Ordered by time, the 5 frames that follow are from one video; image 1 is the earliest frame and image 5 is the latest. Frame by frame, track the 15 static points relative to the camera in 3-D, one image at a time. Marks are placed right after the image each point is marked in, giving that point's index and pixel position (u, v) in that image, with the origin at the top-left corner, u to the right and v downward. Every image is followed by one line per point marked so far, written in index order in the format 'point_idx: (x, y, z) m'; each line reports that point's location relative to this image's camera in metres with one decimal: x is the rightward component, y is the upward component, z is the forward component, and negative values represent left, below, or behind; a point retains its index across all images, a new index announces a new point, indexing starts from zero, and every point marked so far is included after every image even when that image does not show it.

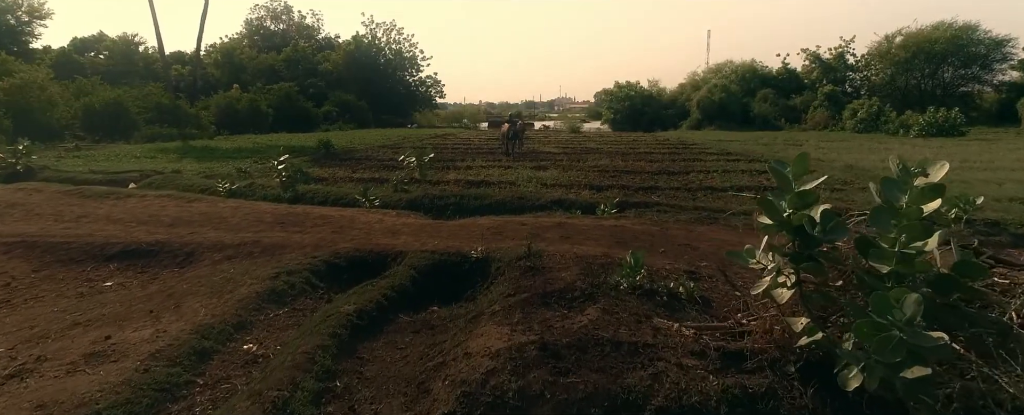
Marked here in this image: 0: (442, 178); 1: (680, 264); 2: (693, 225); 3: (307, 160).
0: (-1.6, +0.6, +12.9) m
1: (+1.5, -0.5, +5.0) m
2: (+2.0, -0.2, +6.3) m
3: (-6.4, +1.3, +17.5) m
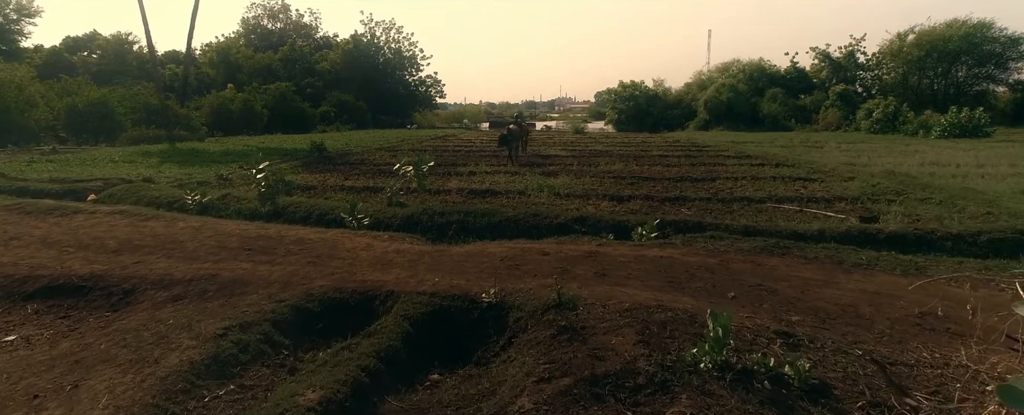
0: (-1.4, +0.4, +11.7) m
1: (+1.7, -0.7, +3.7) m
2: (+2.2, -0.4, +5.0) m
3: (-6.2, +1.1, +16.2) m
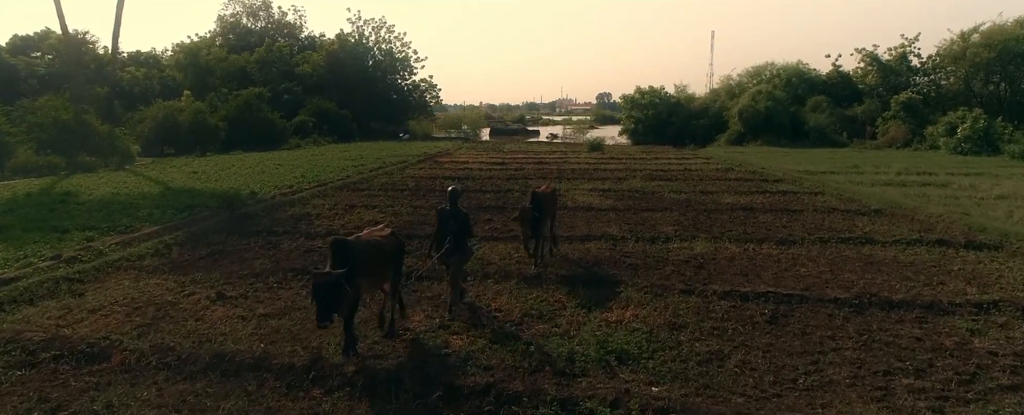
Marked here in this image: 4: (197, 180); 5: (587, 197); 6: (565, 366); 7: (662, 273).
0: (-1.1, -1.4, +5.2) m
1: (+1.9, -2.6, -2.7) m
2: (+2.4, -2.2, -1.5) m
3: (-5.9, -0.7, +9.7) m
4: (-10.6, +0.9, +19.1) m
5: (+2.1, +0.3, +16.0) m
6: (+0.5, -1.5, +5.1) m
7: (+2.3, -1.0, +8.6) m
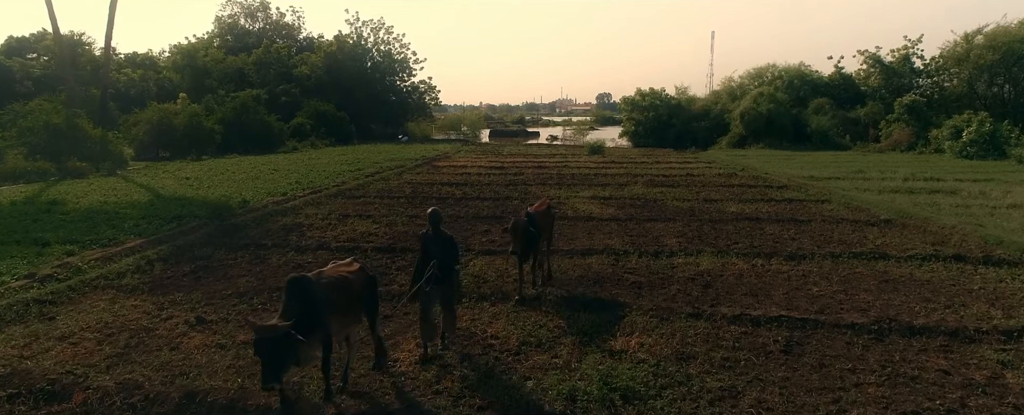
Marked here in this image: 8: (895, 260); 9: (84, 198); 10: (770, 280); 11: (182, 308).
0: (-1.2, -1.7, +4.8) m
1: (+1.9, -2.8, -3.2) m
2: (+2.4, -2.5, -1.9) m
3: (-5.9, -1.0, +9.3) m
4: (-10.7, +0.7, +18.6) m
5: (+2.1, +0.1, +15.6) m
6: (+0.5, -1.7, +4.7) m
7: (+2.2, -1.2, +8.1) m
8: (+6.5, -0.9, +9.7) m
9: (-12.1, +0.3, +16.0) m
10: (+4.0, -1.1, +8.7) m
11: (-4.3, -1.3, +7.4) m
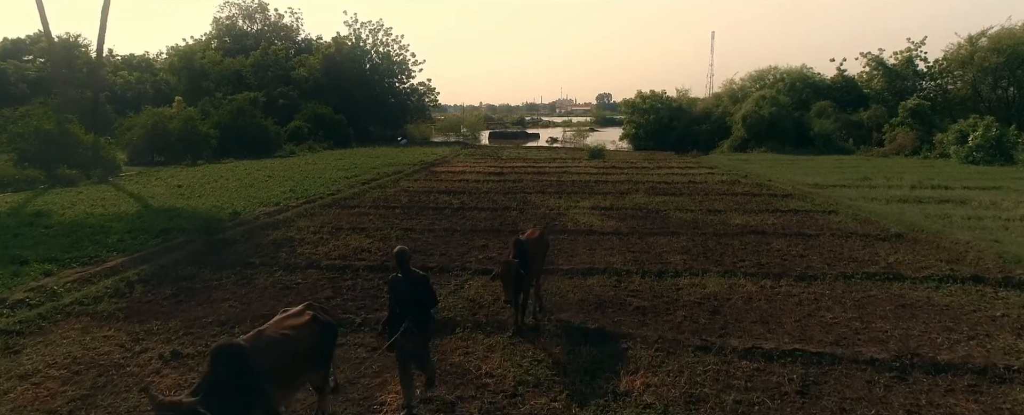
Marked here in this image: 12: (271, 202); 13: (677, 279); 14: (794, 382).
0: (-1.2, -2.0, +4.3) m
1: (+1.8, -3.1, -3.6) m
2: (+2.4, -2.8, -2.3) m
3: (-6.0, -1.3, +8.9) m
4: (-10.7, +0.4, +18.2) m
5: (+2.0, -0.2, +15.1) m
6: (+0.4, -2.0, +4.2) m
7: (+2.2, -1.5, +7.7) m
8: (+6.5, -1.2, +9.2) m
9: (-12.2, 0.0, +15.6) m
10: (+3.9, -1.4, +8.3) m
11: (-4.4, -1.6, +7.0) m
12: (-7.3, +0.1, +17.1) m
13: (+2.8, -1.2, +9.5) m
14: (+2.9, -1.8, +5.9) m
